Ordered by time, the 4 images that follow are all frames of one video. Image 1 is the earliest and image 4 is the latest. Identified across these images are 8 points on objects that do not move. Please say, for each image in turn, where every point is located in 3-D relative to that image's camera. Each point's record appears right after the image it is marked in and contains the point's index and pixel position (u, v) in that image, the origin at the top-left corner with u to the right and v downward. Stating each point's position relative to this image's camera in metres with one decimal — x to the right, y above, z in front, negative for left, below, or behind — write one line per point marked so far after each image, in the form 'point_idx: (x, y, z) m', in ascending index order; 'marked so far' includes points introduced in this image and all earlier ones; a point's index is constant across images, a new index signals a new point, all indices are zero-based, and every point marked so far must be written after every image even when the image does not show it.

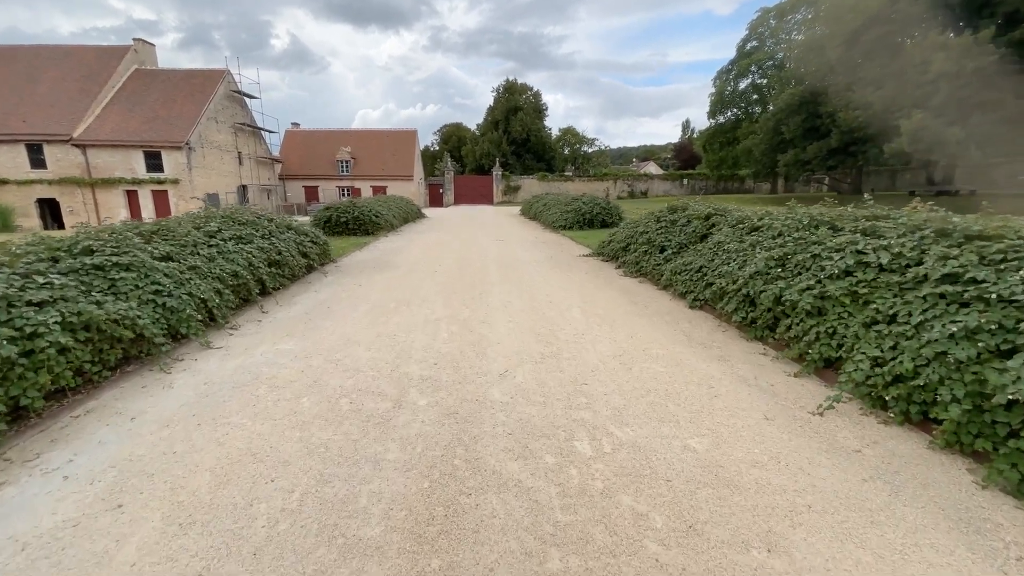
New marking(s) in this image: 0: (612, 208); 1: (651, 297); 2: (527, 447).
0: (+3.8, +3.1, +16.8) m
1: (+2.1, -0.2, +6.8) m
2: (+0.1, -1.1, +3.0) m
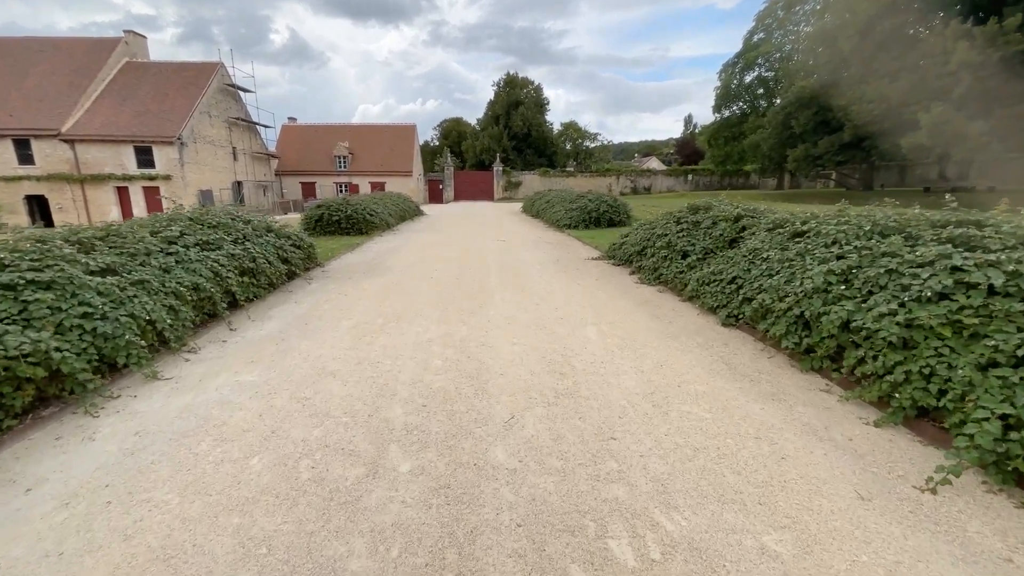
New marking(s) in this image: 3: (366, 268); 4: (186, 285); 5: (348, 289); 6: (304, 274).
0: (+3.9, +3.0, +15.9) m
1: (+2.2, -0.3, +6.0) m
2: (+0.2, -1.3, +2.2) m
3: (-3.2, +0.5, +9.6) m
4: (-3.8, 0.0, +5.1) m
5: (-2.9, 0.0, +7.7) m
6: (-4.0, +0.3, +8.5) m
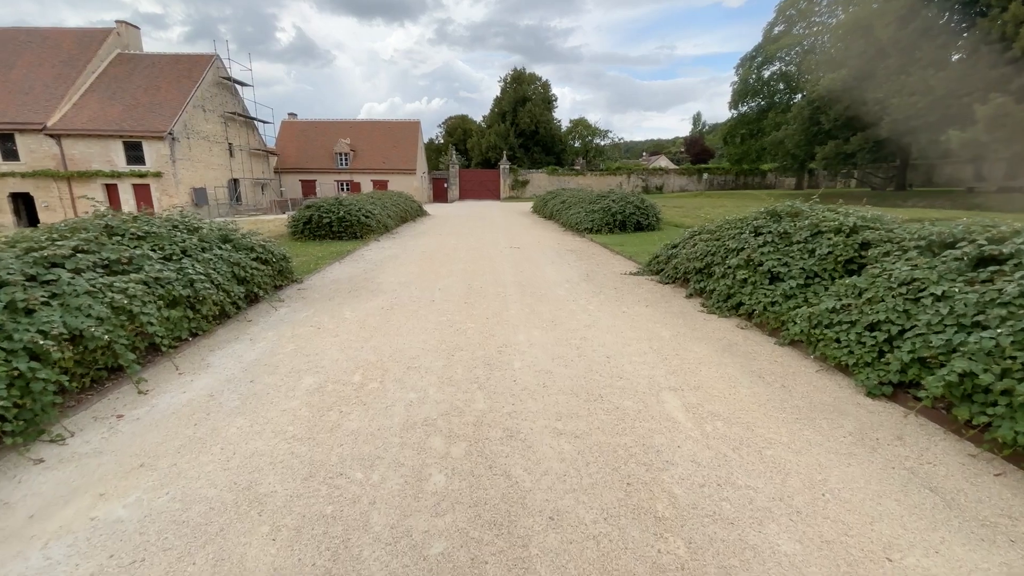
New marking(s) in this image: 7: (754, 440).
0: (+4.3, +2.6, +14.0) m
1: (+2.5, -0.7, +4.1) m
2: (+0.5, -1.7, +0.4) m
3: (-2.8, +0.1, +7.8) m
4: (-3.5, -0.3, +3.3) m
5: (-2.5, -0.4, +6.0) m
6: (-3.7, -0.1, +6.7) m
7: (+1.7, -1.1, +3.0) m
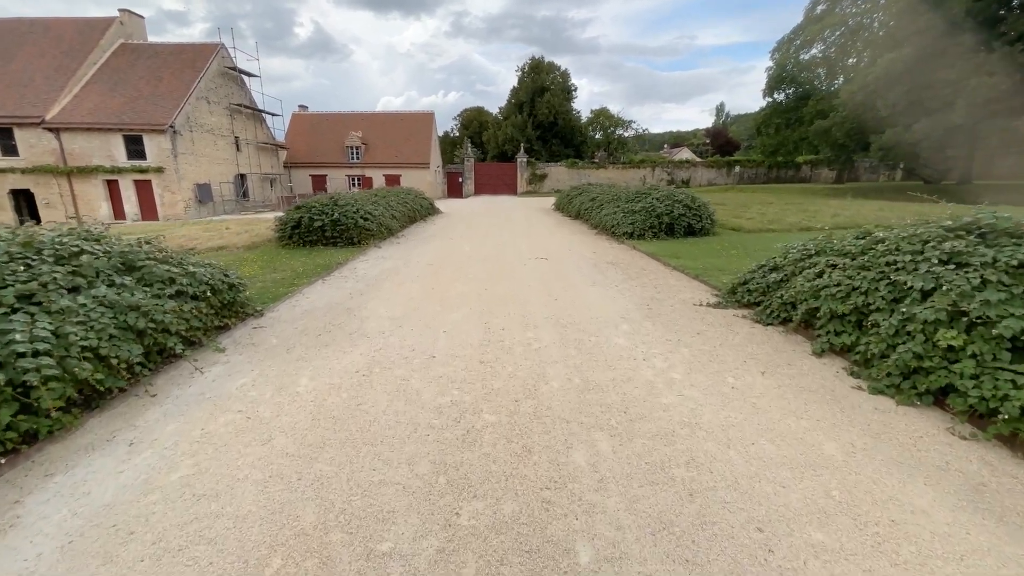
0: (+5.0, +2.2, +11.7) m
1: (+2.8, -1.3, +1.9) m
2: (+0.6, -2.3, -1.7) m
3: (-2.4, -0.4, +5.7) m
4: (-3.2, -0.9, +1.3) m
5: (-2.1, -0.9, +3.9) m
6: (-3.3, -0.6, +4.7) m
7: (+1.9, -1.6, +0.8) m
